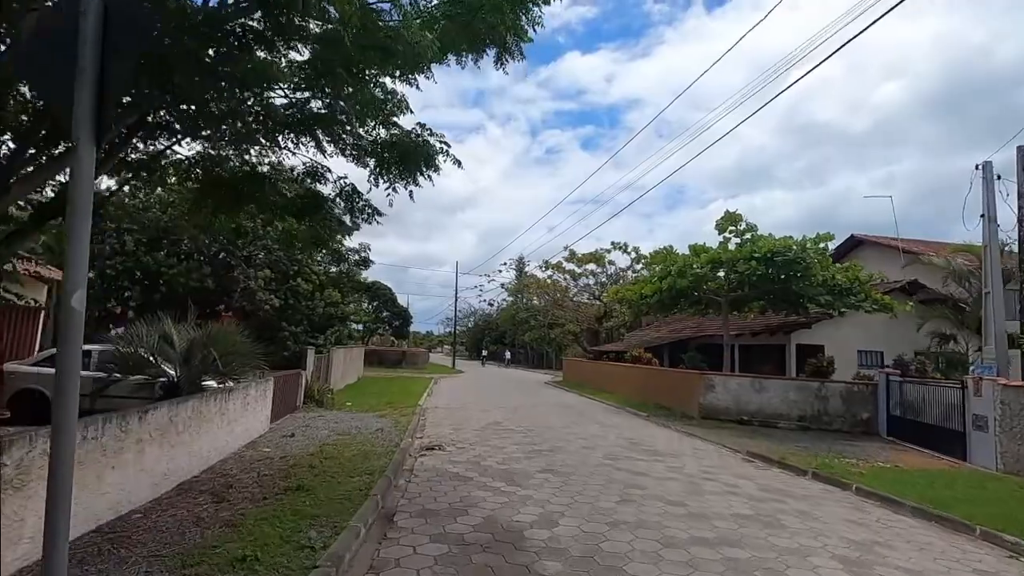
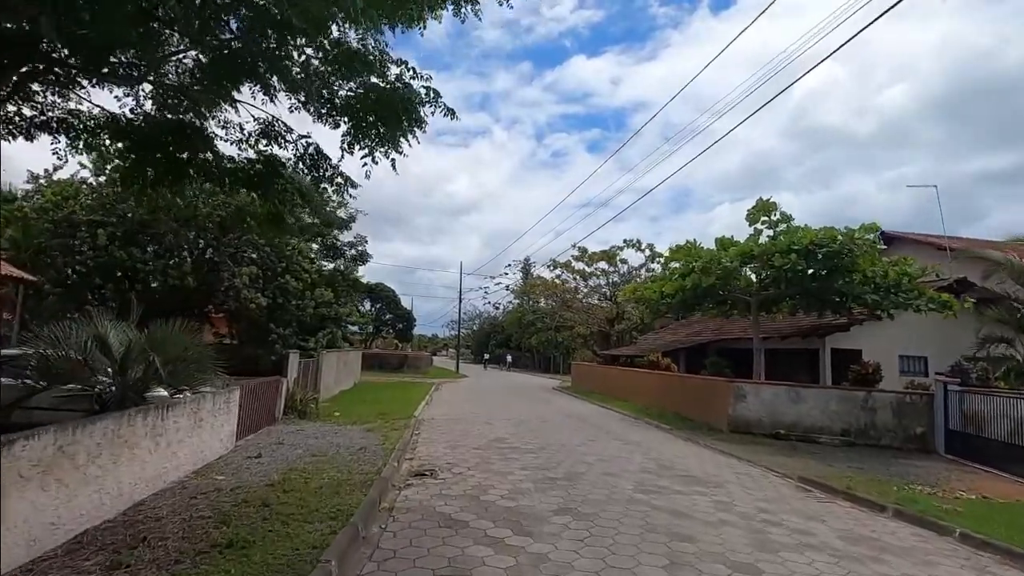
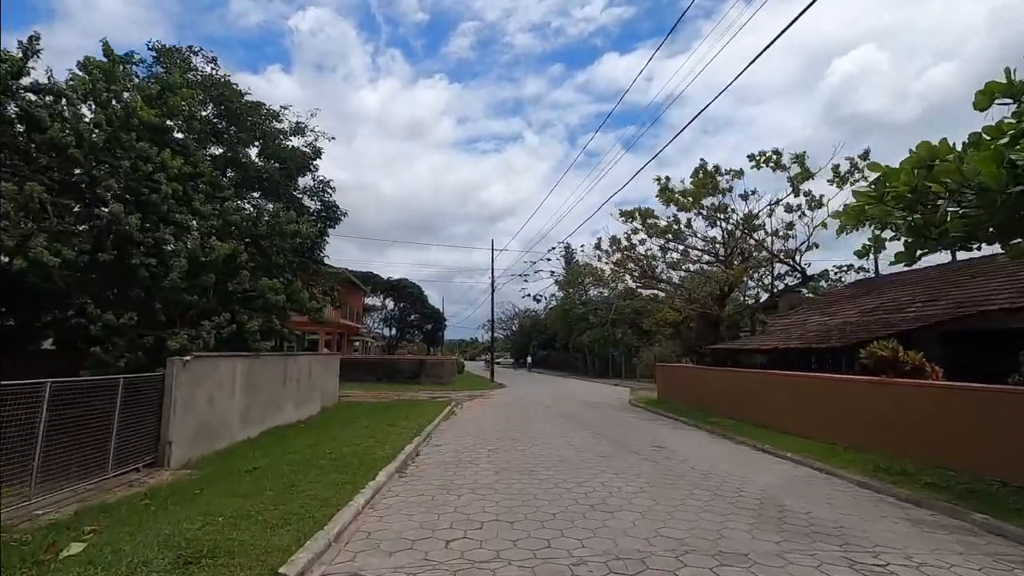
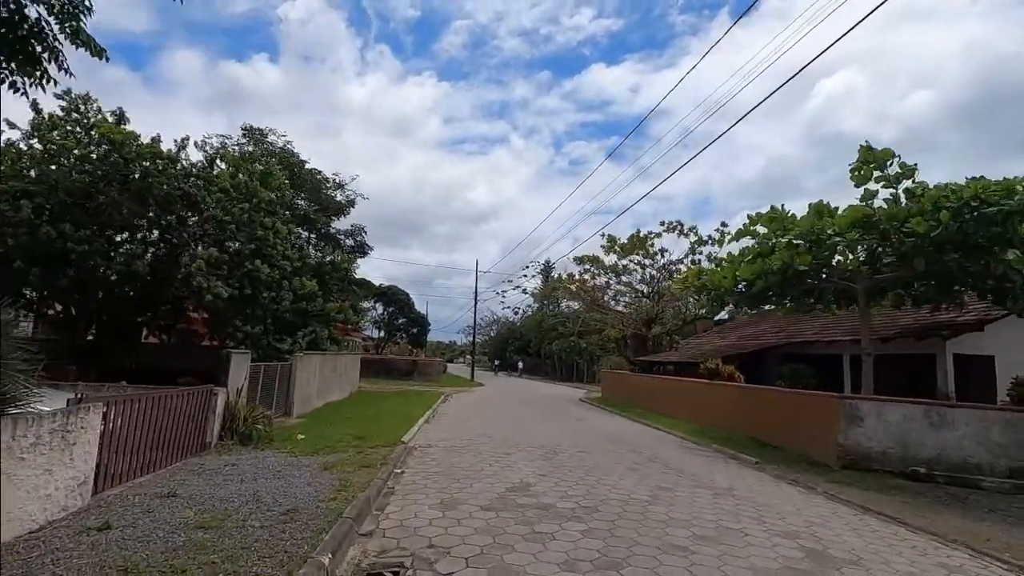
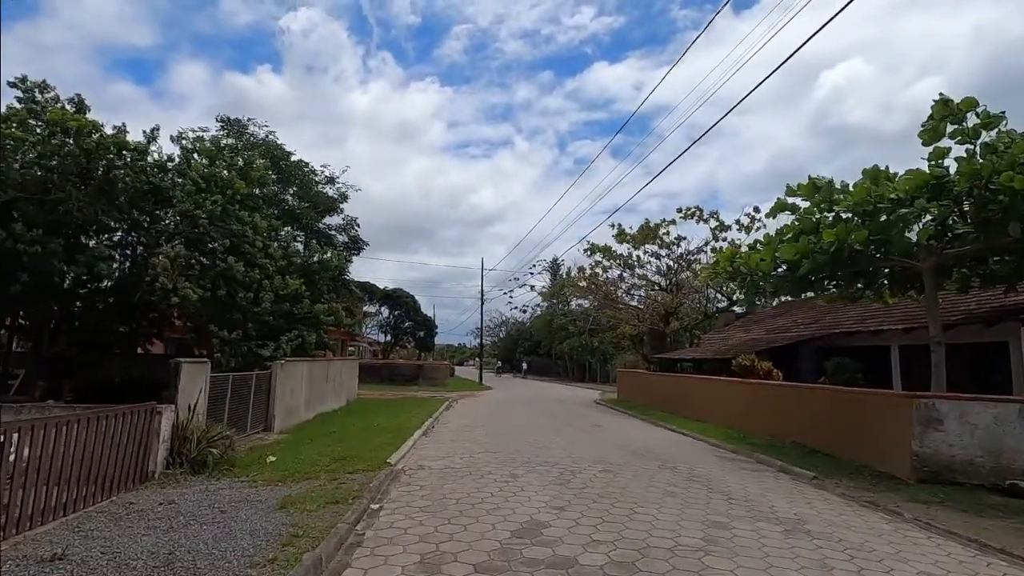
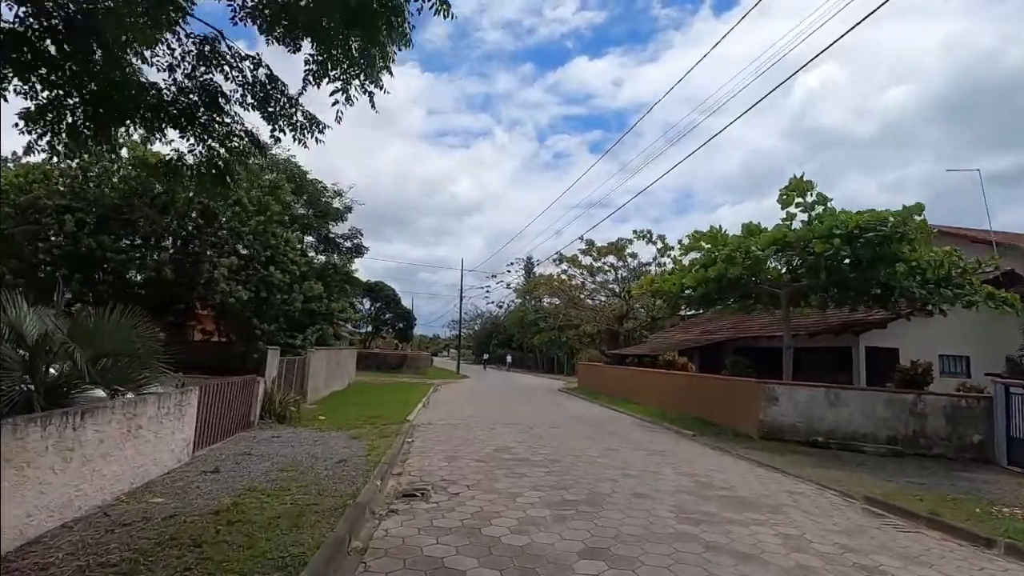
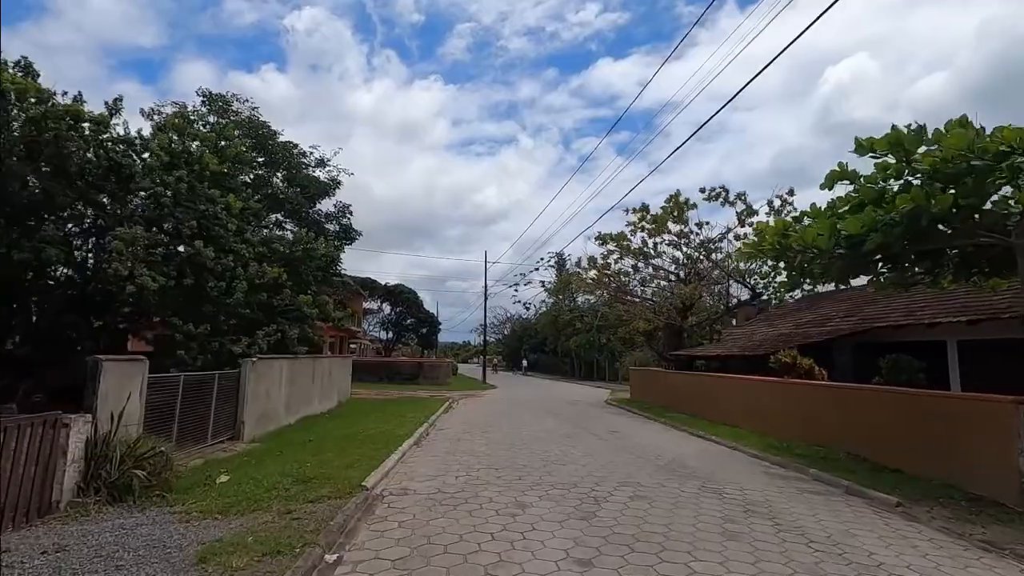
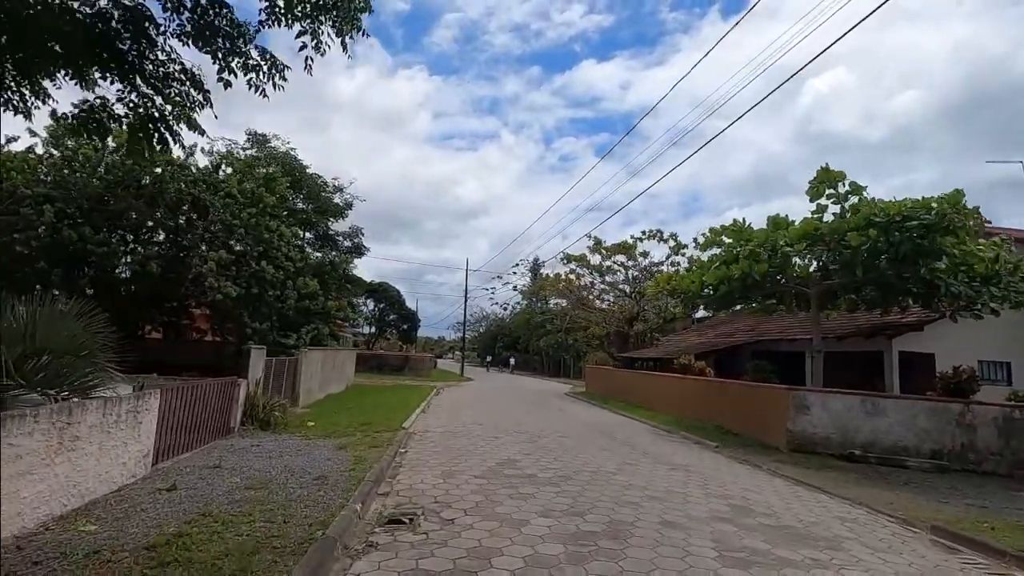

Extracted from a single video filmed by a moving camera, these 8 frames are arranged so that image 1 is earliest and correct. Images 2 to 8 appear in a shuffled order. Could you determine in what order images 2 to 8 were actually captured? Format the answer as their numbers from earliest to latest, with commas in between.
2, 6, 8, 4, 5, 7, 3
